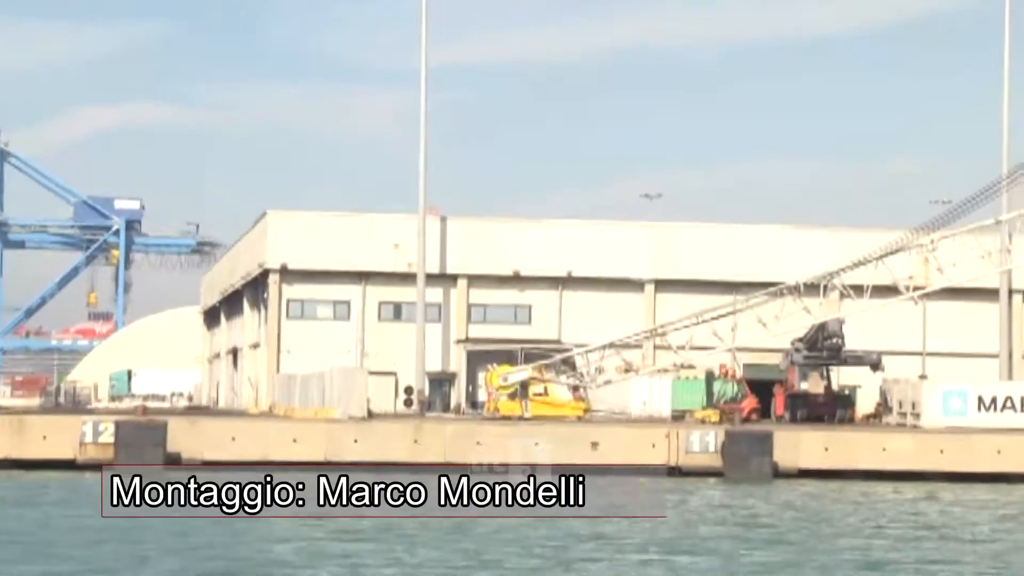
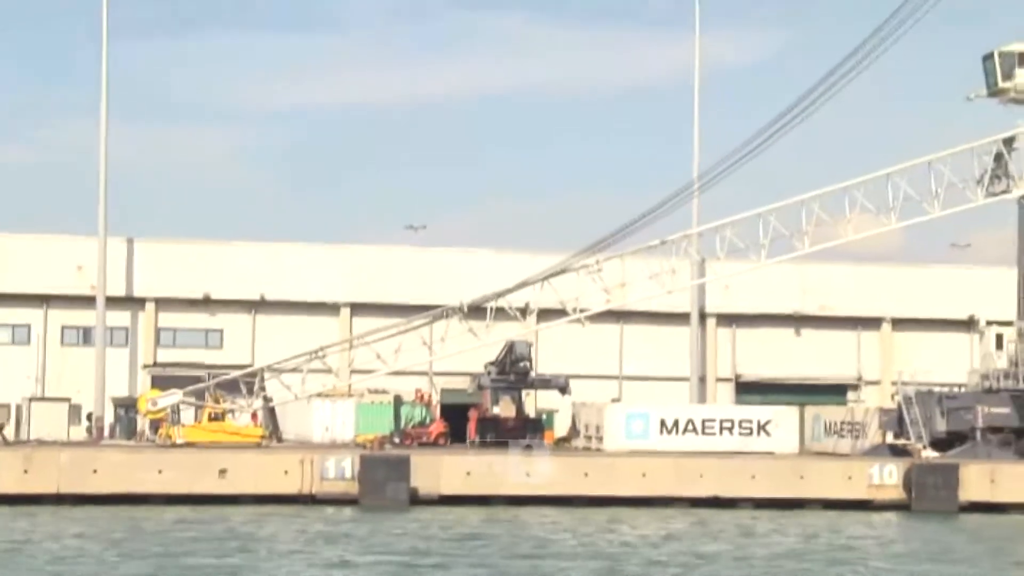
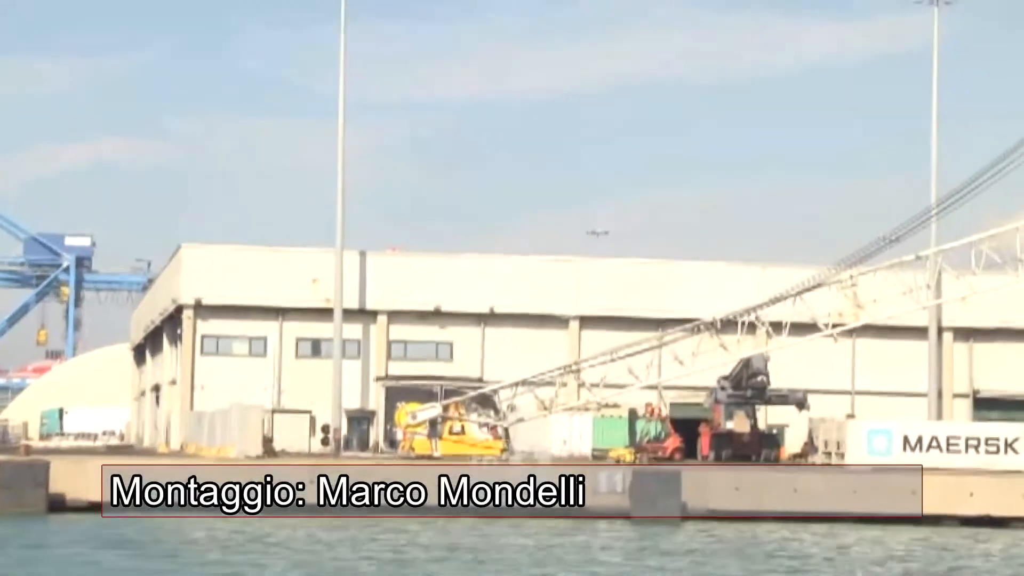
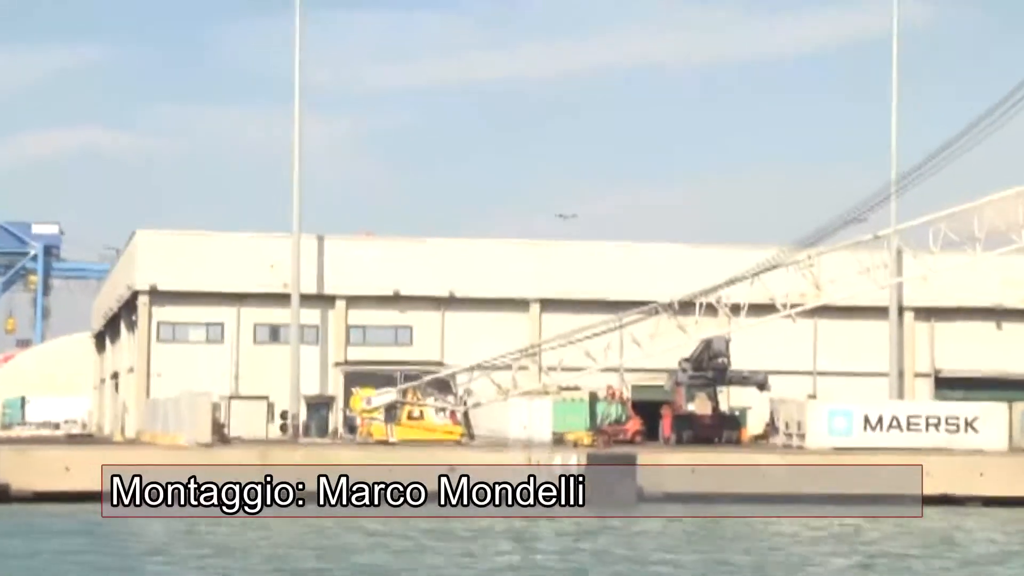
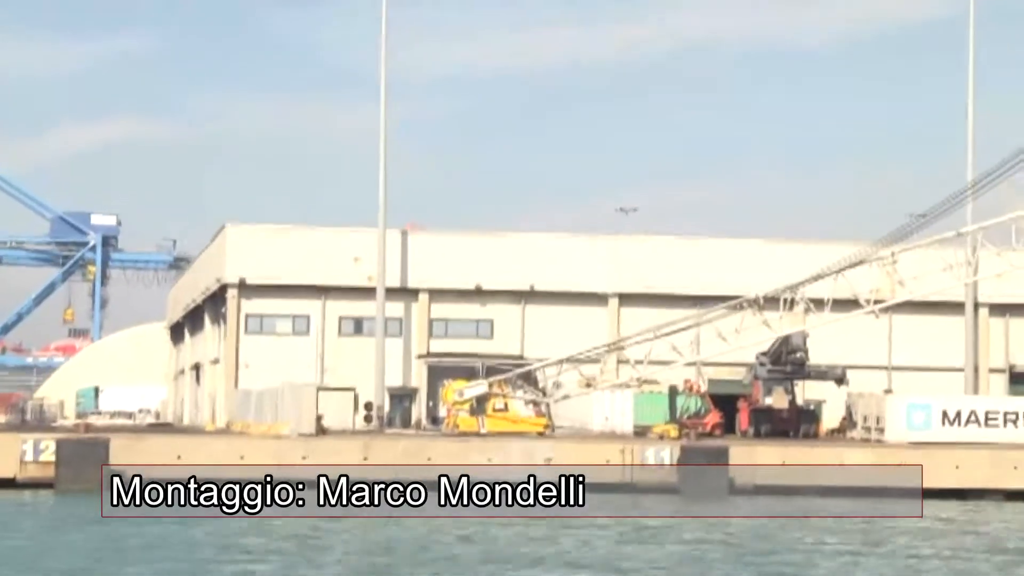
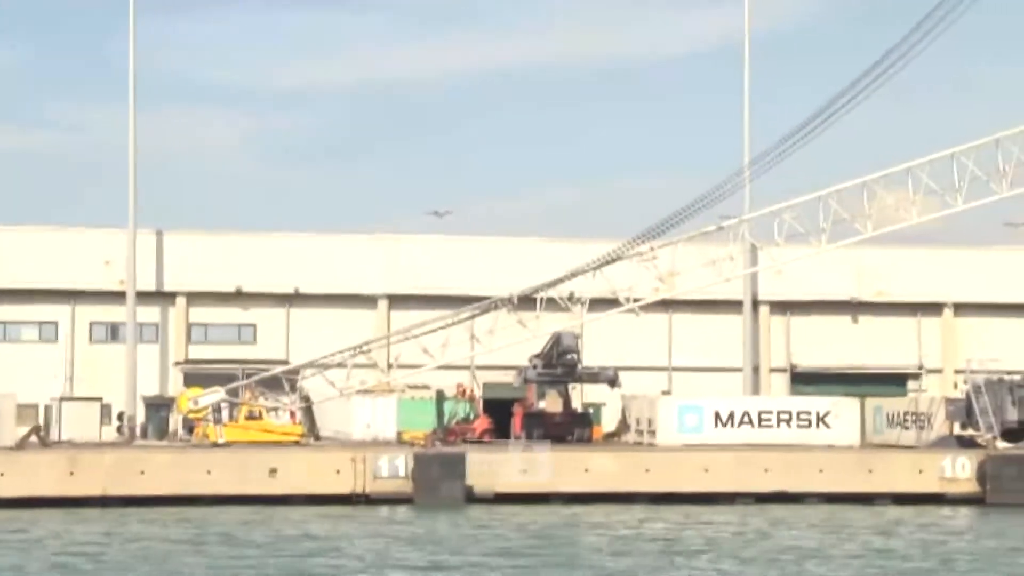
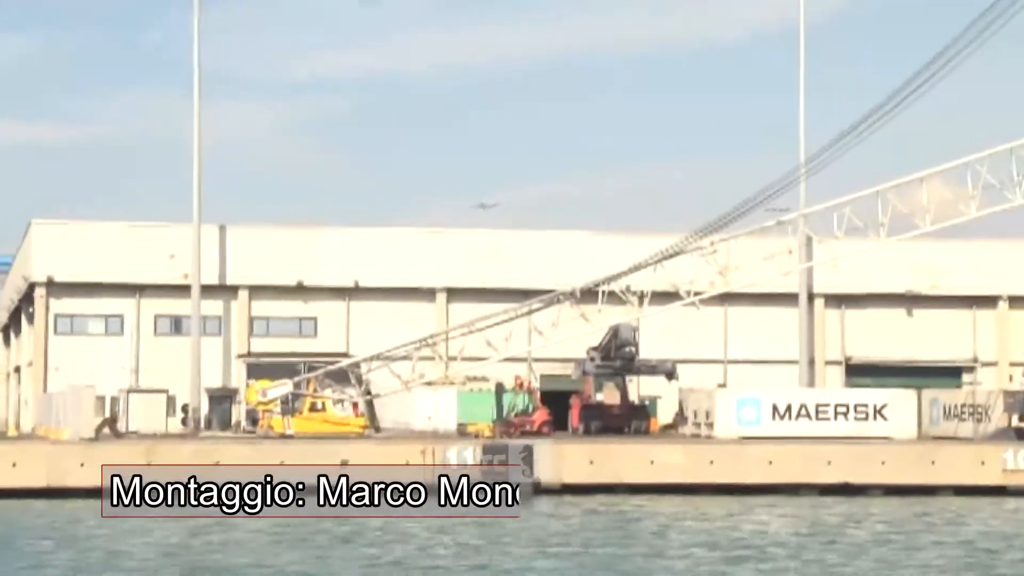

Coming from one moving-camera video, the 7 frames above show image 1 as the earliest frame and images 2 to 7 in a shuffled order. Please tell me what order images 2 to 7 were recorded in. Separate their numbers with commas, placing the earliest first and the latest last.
5, 3, 4, 7, 6, 2
